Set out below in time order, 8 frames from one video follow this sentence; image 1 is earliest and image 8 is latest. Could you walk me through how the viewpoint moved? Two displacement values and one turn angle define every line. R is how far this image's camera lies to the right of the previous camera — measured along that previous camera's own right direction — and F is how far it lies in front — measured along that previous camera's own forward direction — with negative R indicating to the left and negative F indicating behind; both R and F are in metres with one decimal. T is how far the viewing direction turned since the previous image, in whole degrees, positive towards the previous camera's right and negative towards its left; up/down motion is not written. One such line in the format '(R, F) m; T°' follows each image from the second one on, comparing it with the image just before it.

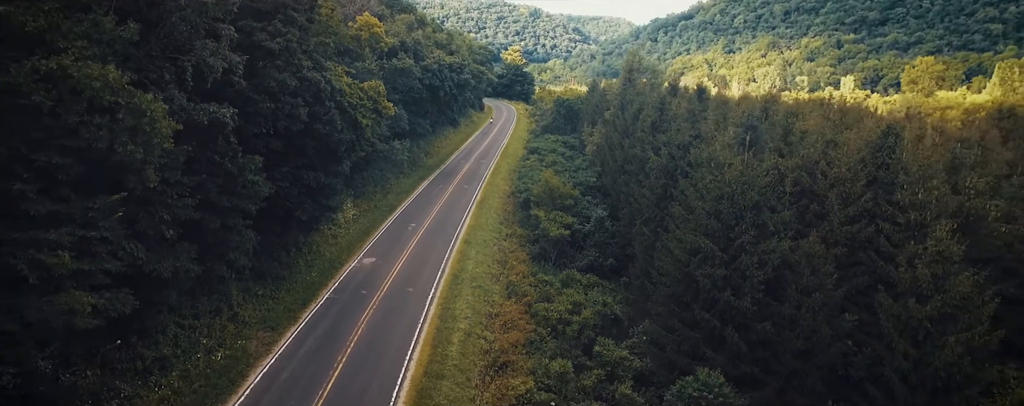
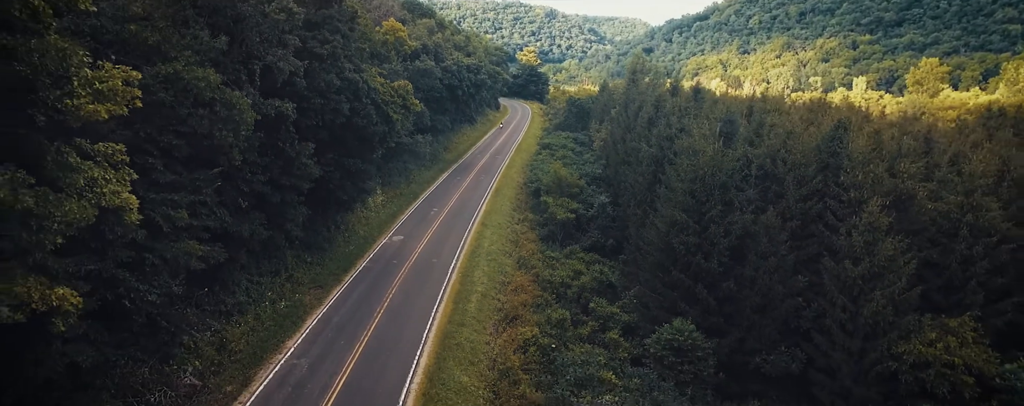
(+0.2, -5.4) m; -1°
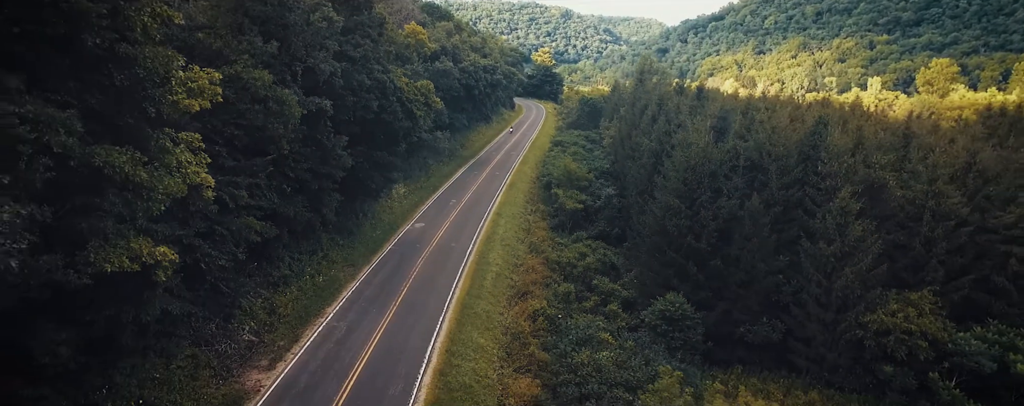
(+0.2, -3.8) m; -1°
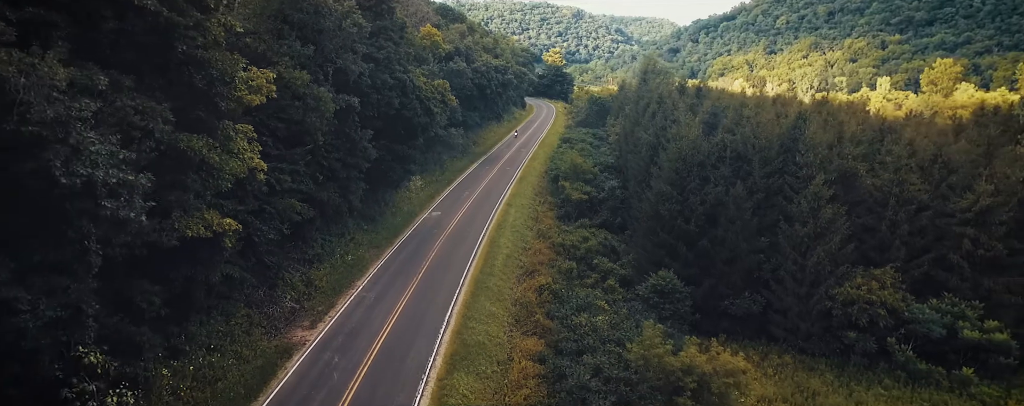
(+0.2, -4.0) m; -1°
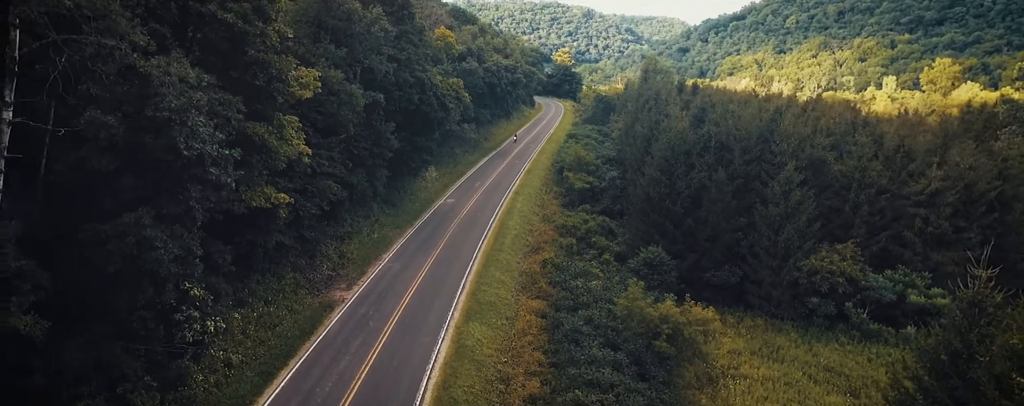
(+0.2, -4.9) m; -1°
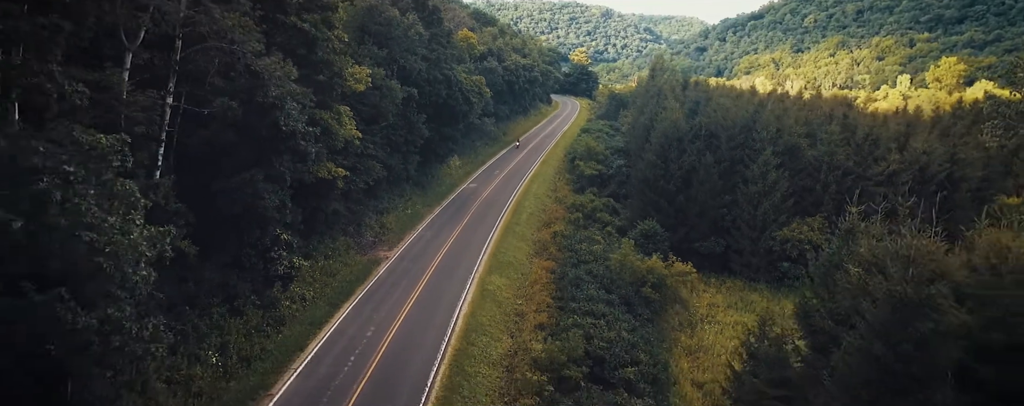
(+0.2, -6.6) m; -2°
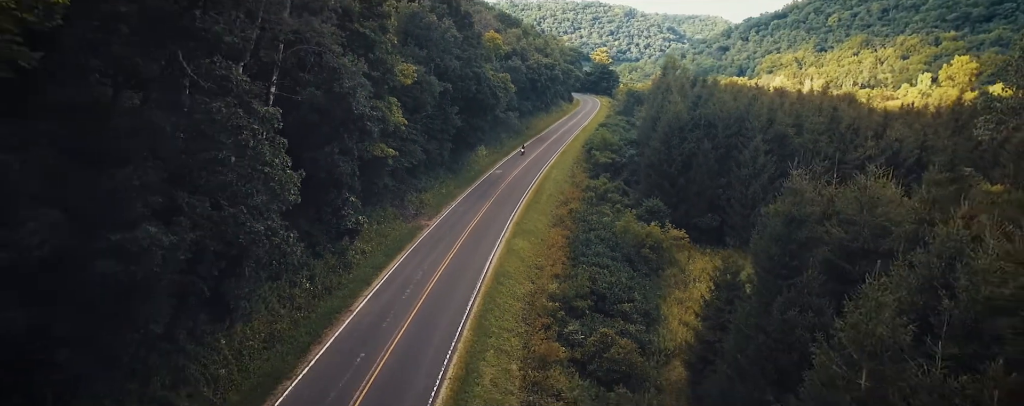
(0.0, -7.1) m; -2°
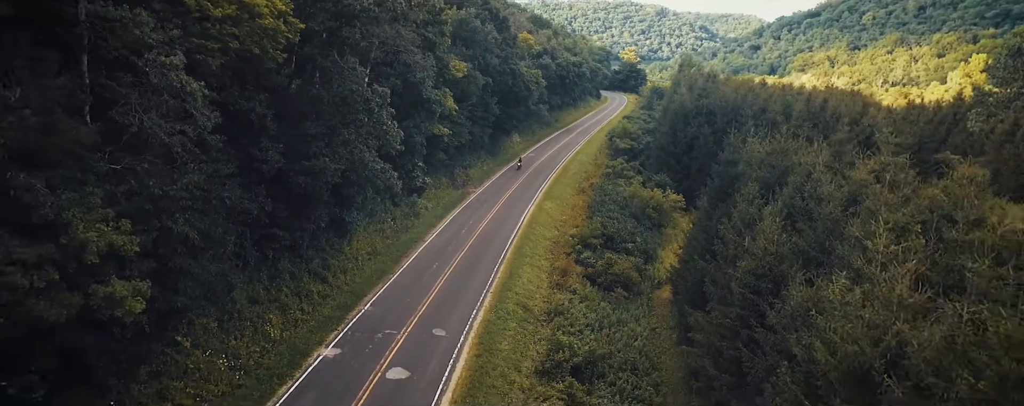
(-0.1, -10.6) m; -3°
